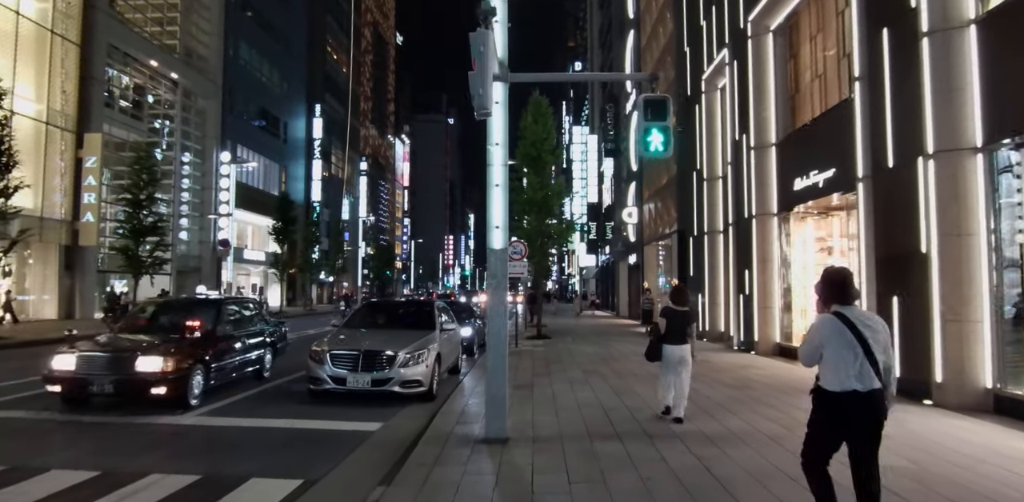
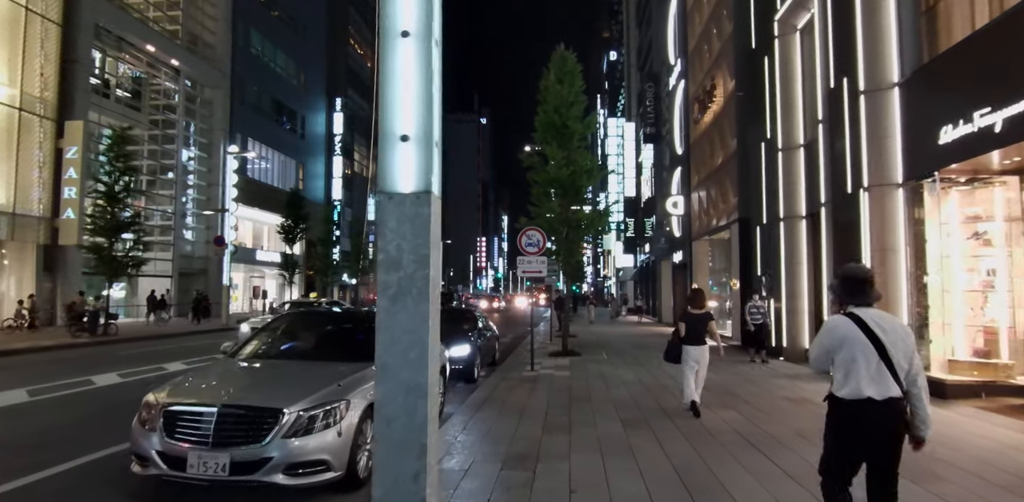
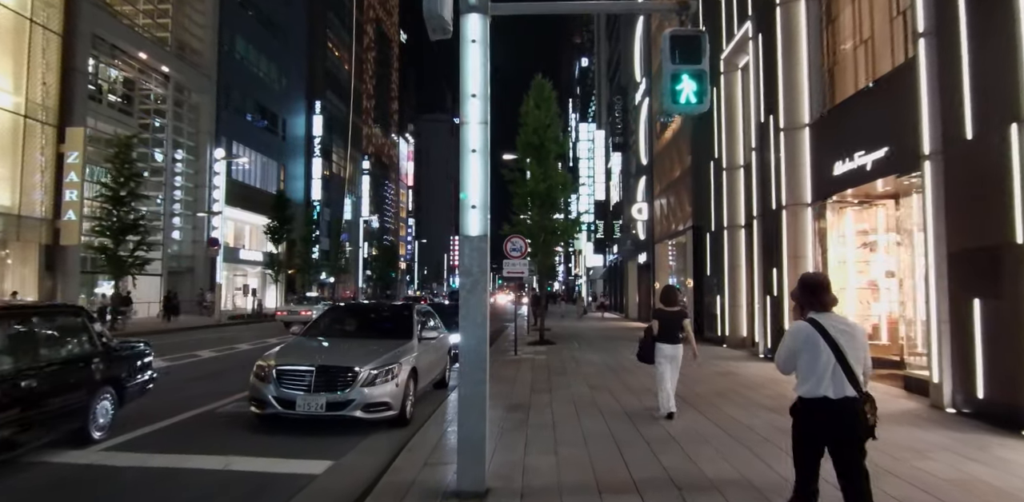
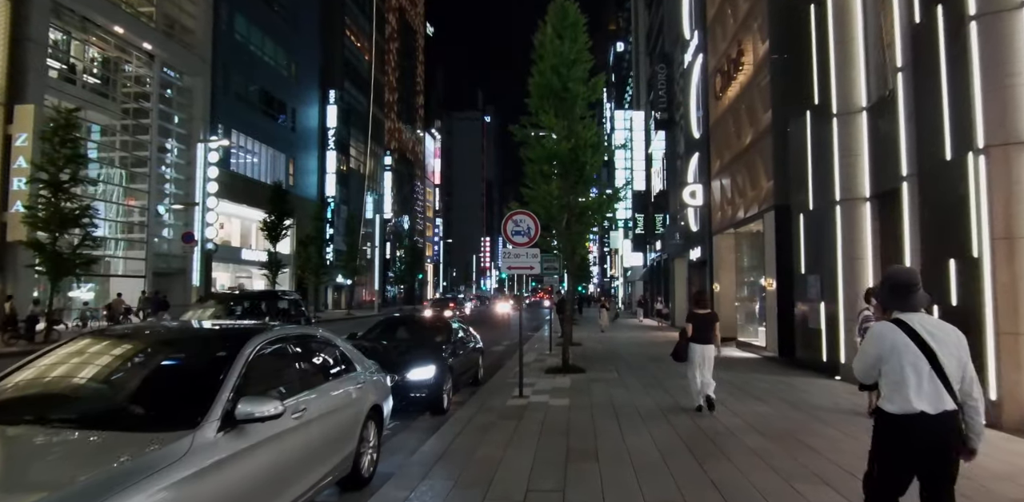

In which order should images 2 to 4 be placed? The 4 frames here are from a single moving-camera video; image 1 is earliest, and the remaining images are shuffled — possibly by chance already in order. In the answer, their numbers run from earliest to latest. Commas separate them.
3, 2, 4
